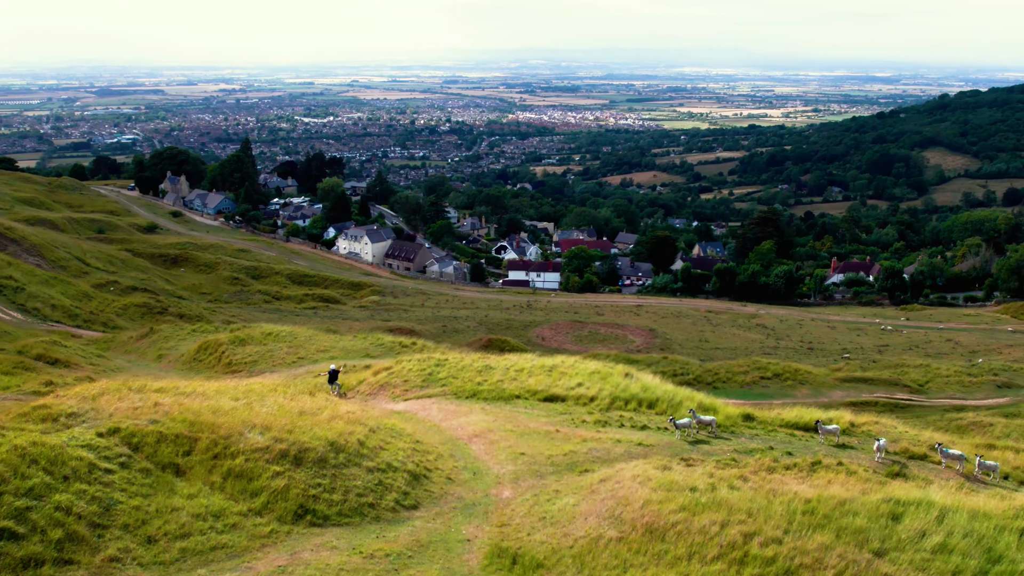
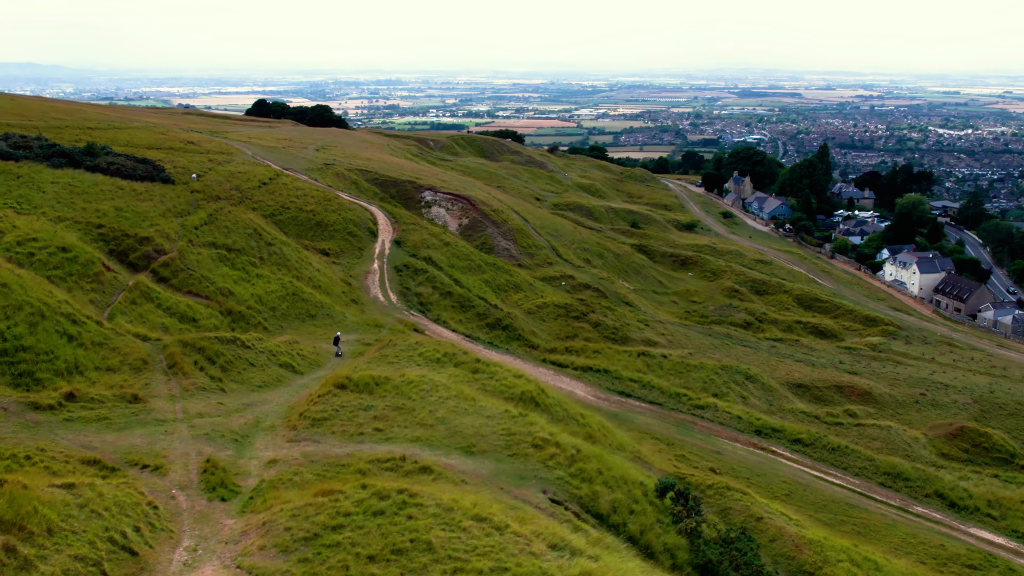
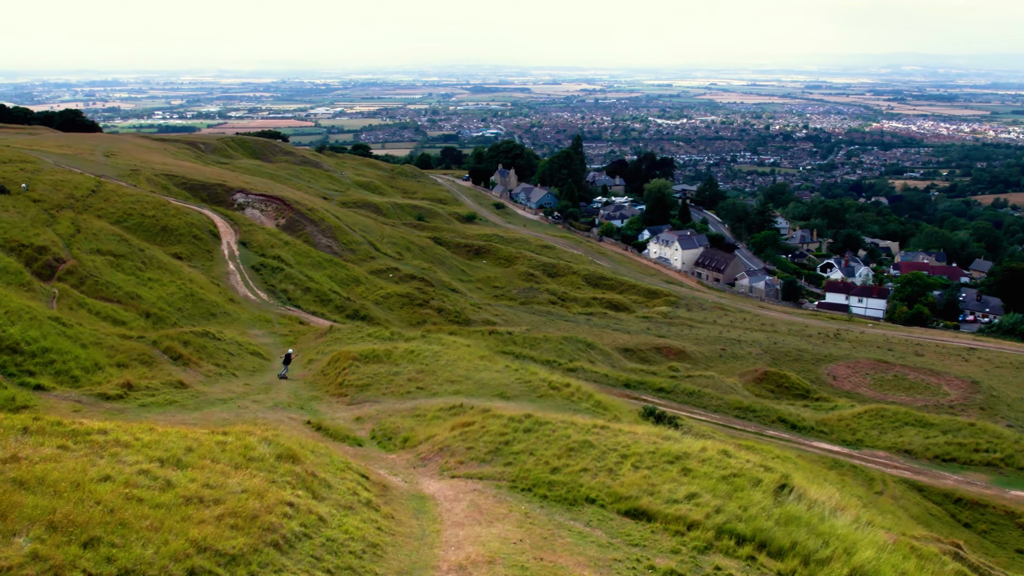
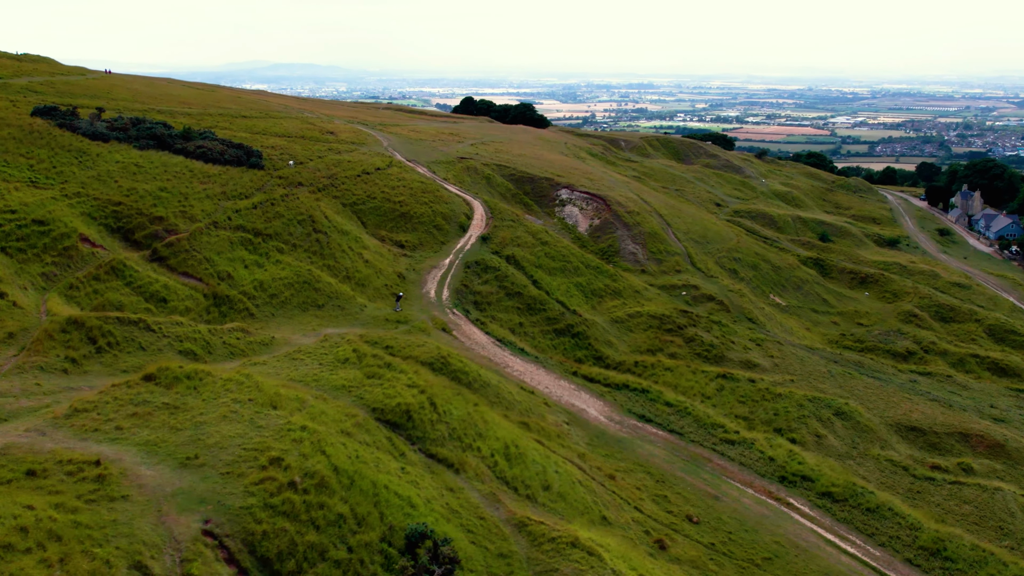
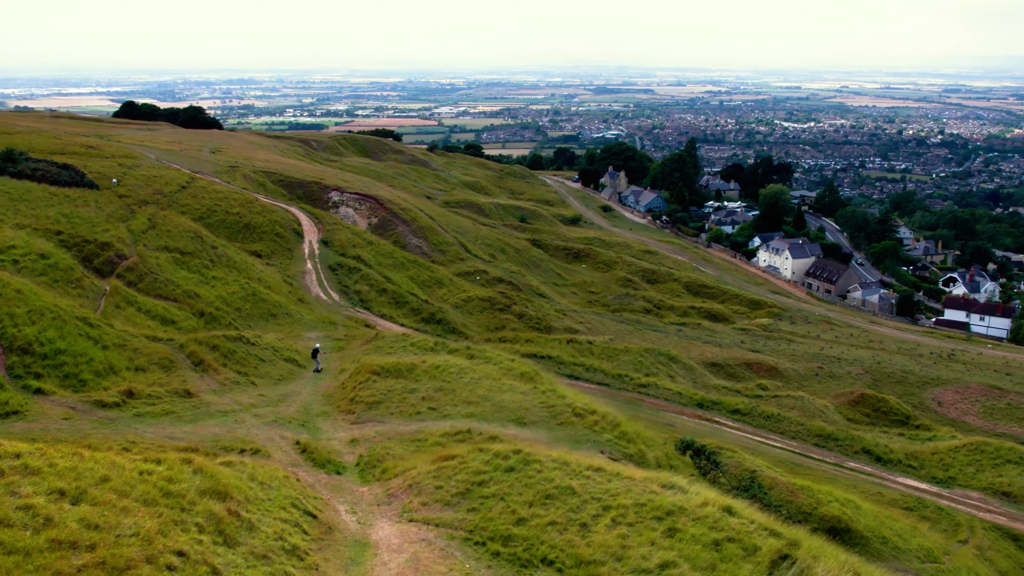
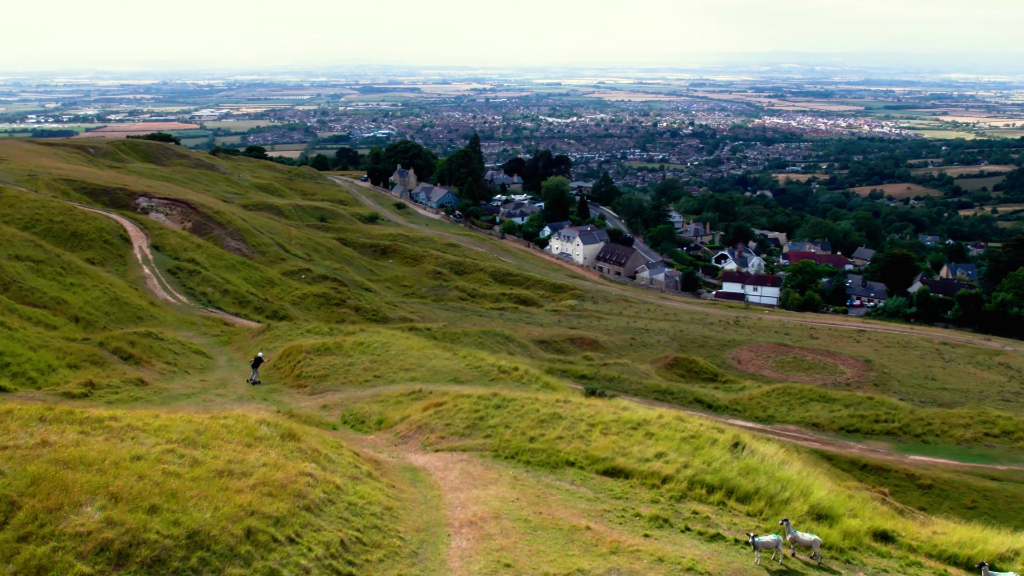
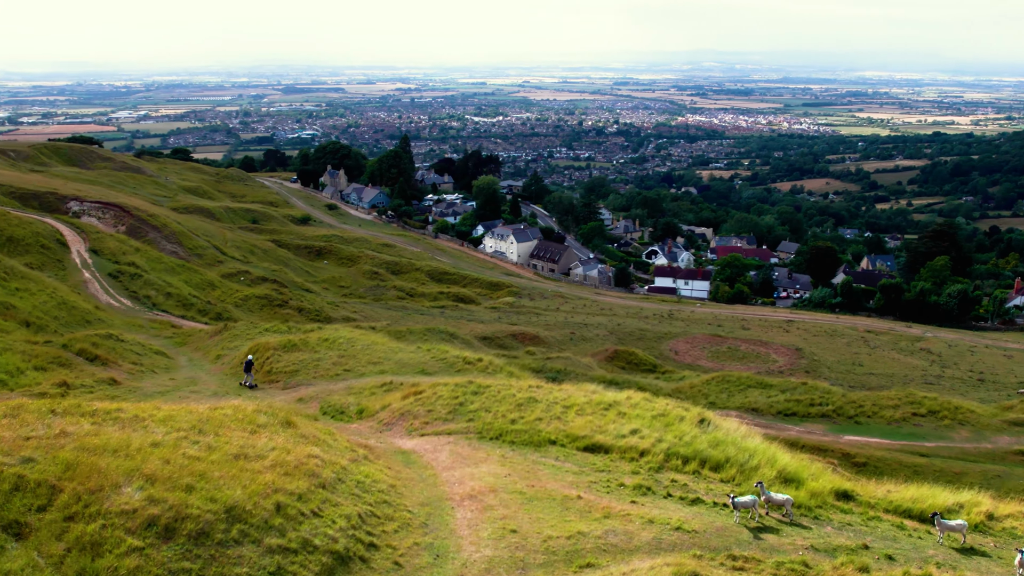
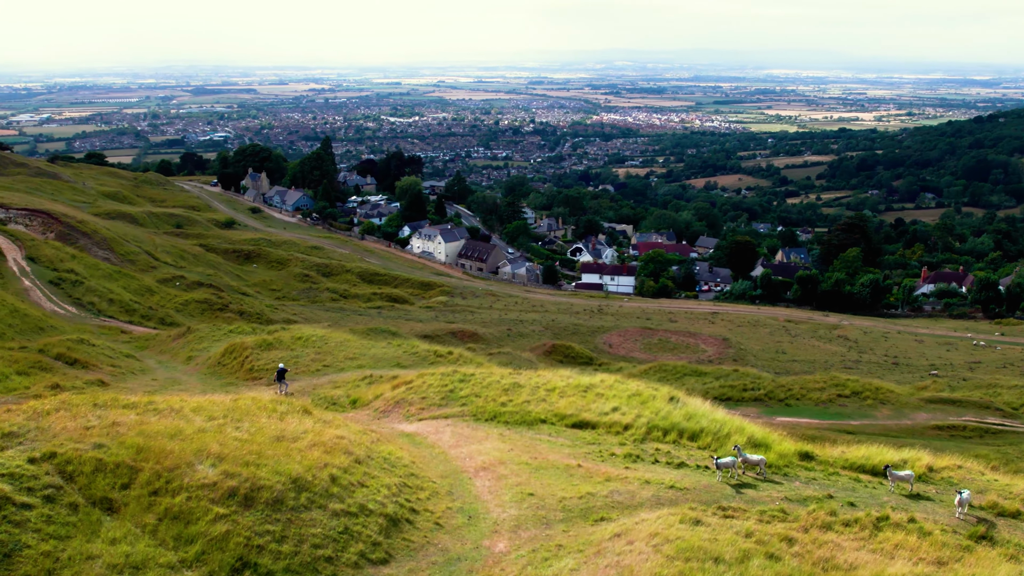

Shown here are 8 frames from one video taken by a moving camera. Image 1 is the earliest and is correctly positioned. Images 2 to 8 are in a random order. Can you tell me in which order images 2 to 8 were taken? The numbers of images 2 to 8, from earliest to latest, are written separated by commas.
8, 7, 6, 3, 5, 2, 4
